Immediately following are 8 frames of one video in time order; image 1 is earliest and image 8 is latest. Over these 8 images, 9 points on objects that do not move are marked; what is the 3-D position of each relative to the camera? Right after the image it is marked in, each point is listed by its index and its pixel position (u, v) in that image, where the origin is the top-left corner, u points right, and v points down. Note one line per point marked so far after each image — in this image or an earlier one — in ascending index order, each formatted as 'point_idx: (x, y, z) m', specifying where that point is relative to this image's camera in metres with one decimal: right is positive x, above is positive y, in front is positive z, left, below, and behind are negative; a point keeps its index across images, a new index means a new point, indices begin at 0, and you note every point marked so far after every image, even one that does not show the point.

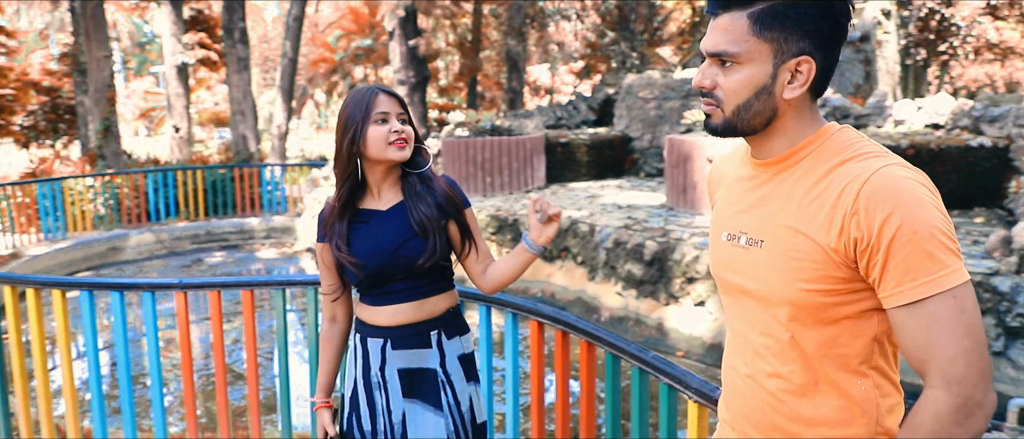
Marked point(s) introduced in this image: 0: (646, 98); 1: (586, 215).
0: (+1.8, +1.6, +9.8) m
1: (+0.7, 0.0, +7.6) m
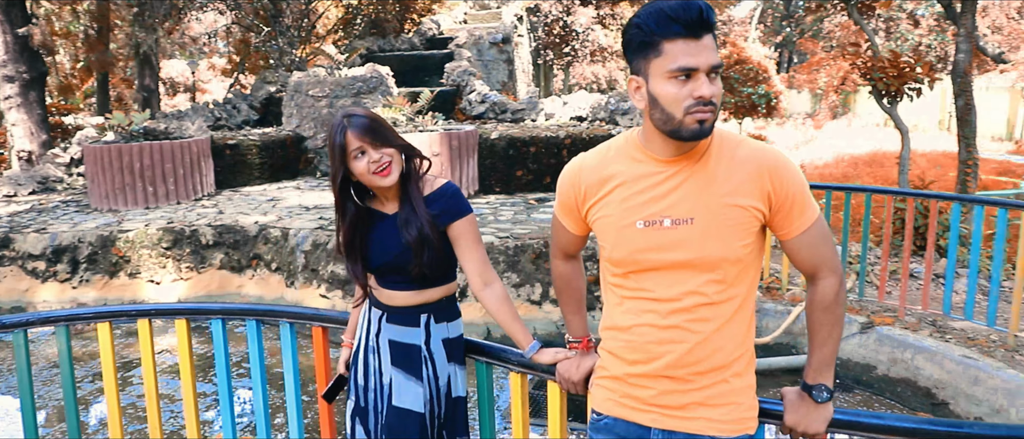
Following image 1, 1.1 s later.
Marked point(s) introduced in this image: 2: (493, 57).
0: (-2.5, +1.6, +9.6) m
1: (-2.3, 0.0, +7.3) m
2: (-0.3, +2.9, +13.1) m
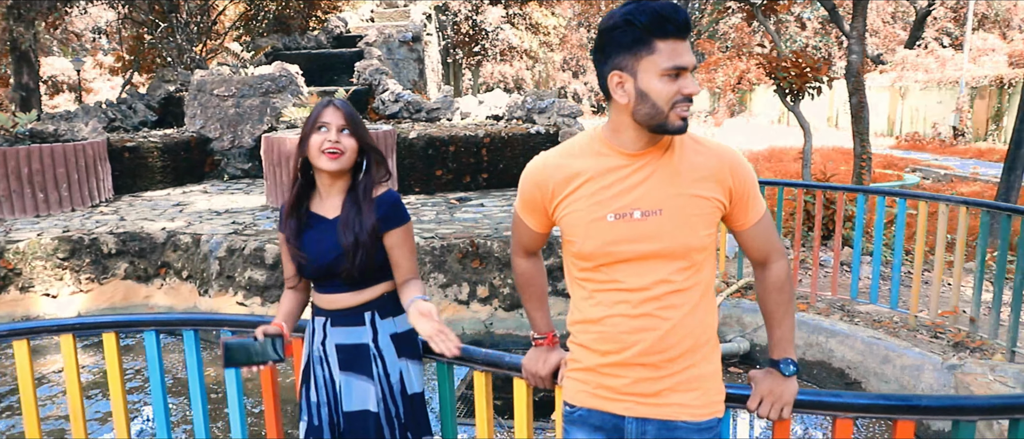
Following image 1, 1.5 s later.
0: (-3.6, +1.5, +9.2) m
1: (-3.0, -0.1, +6.9) m
2: (-1.9, +2.9, +13.0) m
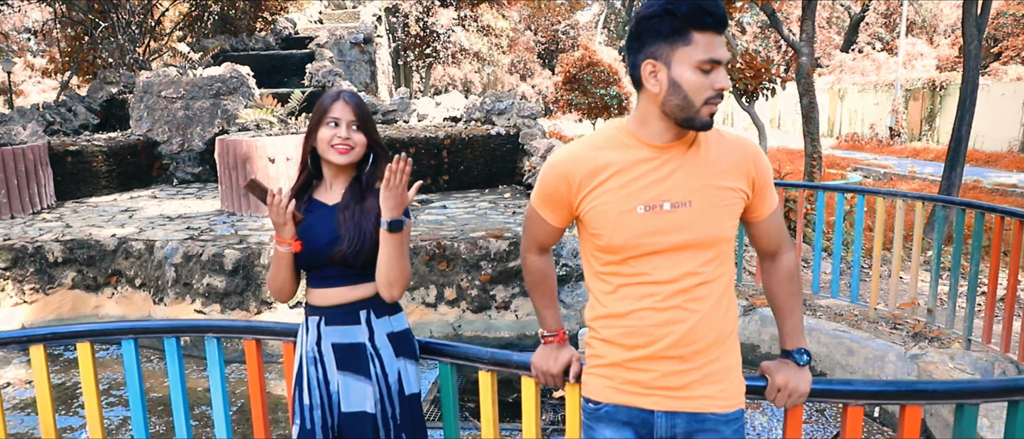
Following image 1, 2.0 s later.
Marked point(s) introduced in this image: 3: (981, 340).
0: (-4.1, +1.5, +8.9) m
1: (-3.4, -0.1, +6.6) m
2: (-2.7, +2.8, +12.8) m
3: (+2.9, -0.7, +4.6) m
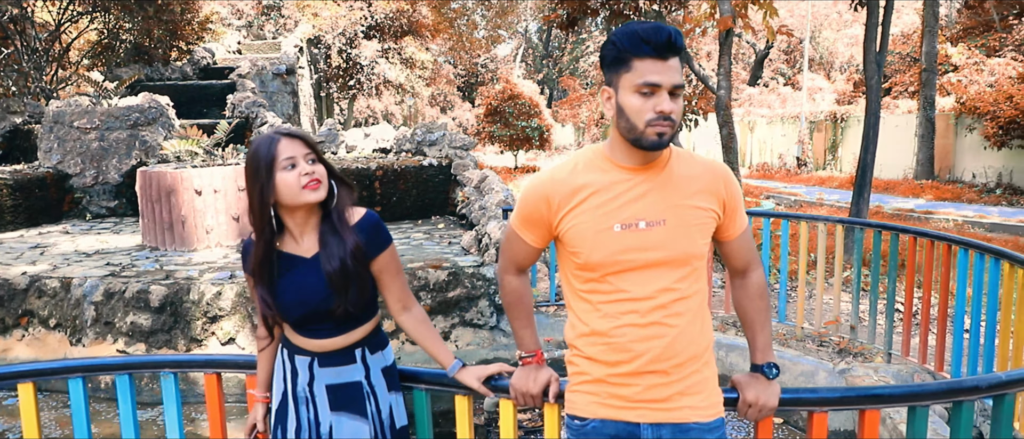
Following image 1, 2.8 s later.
0: (-4.9, +1.1, +8.5) m
1: (-3.9, -0.4, +6.3) m
2: (-4.0, +2.2, +12.6) m
3: (+2.6, -0.9, +4.9) m
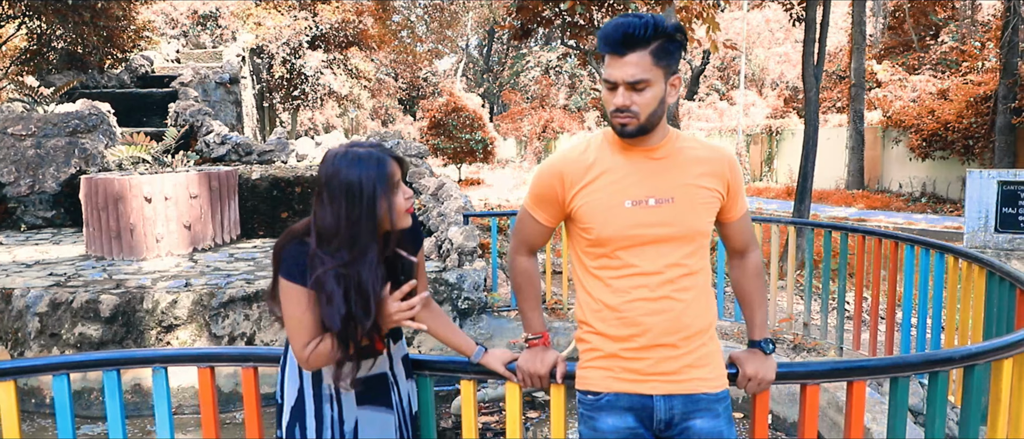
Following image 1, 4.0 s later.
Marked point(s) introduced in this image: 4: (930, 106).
0: (-5.4, +0.9, +8.1) m
1: (-4.2, -0.5, +6.0) m
2: (-4.8, +2.0, +12.3) m
3: (+2.4, -0.9, +5.2) m
4: (+8.0, +2.2, +14.2) m
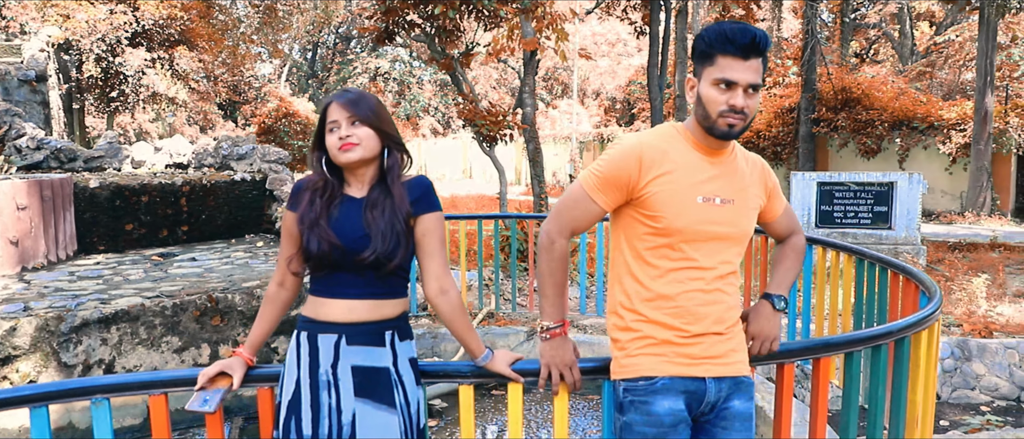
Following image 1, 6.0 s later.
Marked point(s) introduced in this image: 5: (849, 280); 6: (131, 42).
0: (-6.7, +0.7, +6.7) m
1: (-5.0, -0.6, +4.8) m
2: (-7.1, +1.8, +10.9) m
3: (+1.6, -0.9, +5.6) m
4: (+4.9, +2.2, +15.7) m
5: (+2.0, -0.4, +4.5) m
6: (-7.4, +3.4, +14.4) m
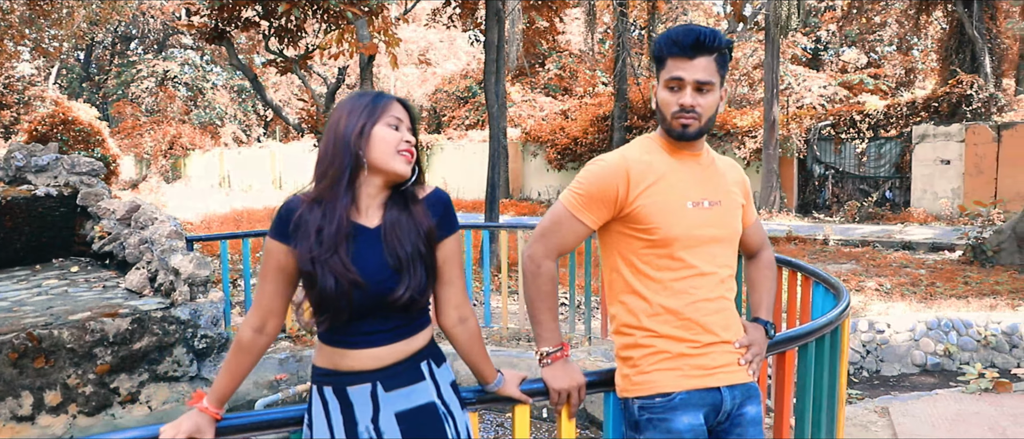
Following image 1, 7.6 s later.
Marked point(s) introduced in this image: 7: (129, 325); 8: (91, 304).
0: (-7.6, +0.4, +4.6) m
1: (-5.5, -0.8, +3.2) m
2: (-9.2, +1.4, +8.5) m
3: (+0.7, -0.9, +5.7) m
4: (+1.1, +2.1, +16.3) m
5: (+1.4, -0.4, +4.7) m
6: (-10.5, +3.0, +11.9) m
7: (-2.5, -0.7, +4.9) m
8: (-2.9, -0.6, +5.1) m
